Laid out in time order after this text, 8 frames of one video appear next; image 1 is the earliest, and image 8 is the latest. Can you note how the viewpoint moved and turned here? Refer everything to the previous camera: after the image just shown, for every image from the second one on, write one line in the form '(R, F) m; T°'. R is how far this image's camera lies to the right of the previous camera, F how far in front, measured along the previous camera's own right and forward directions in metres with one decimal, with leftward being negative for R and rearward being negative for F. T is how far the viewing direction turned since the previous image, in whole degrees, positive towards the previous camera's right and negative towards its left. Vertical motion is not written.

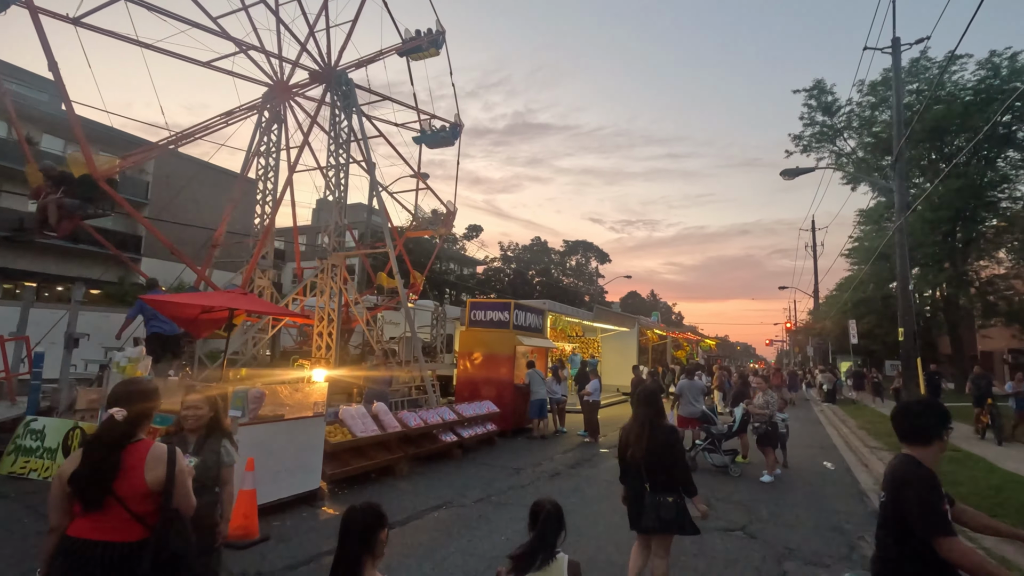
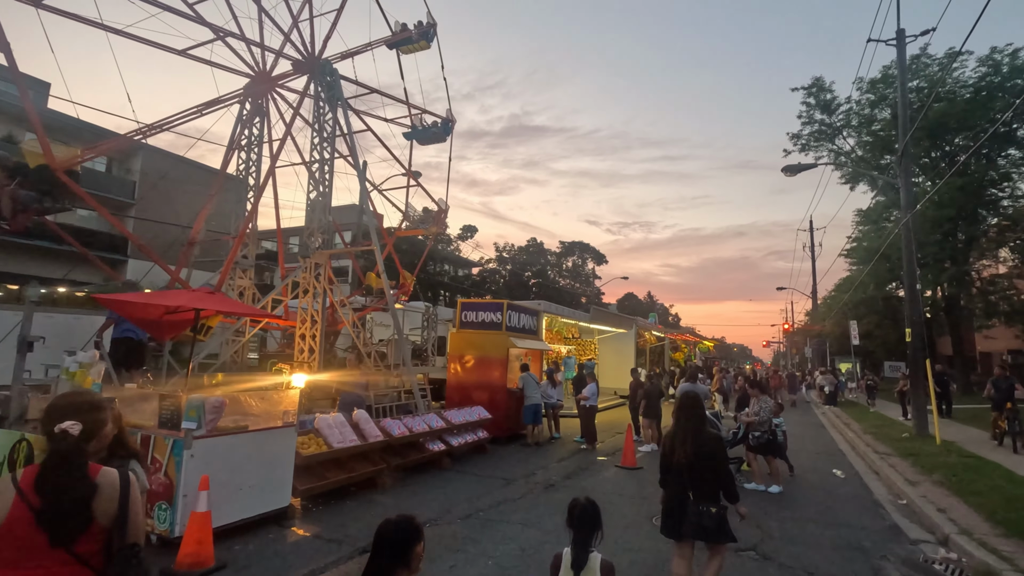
(+0.1, +0.7) m; 0°
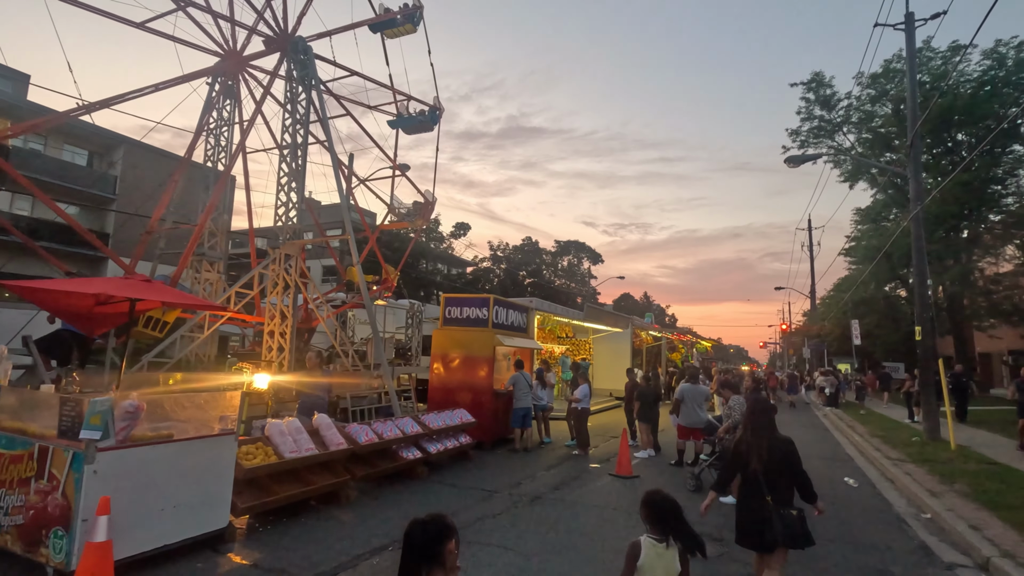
(+0.2, +1.0) m; 0°
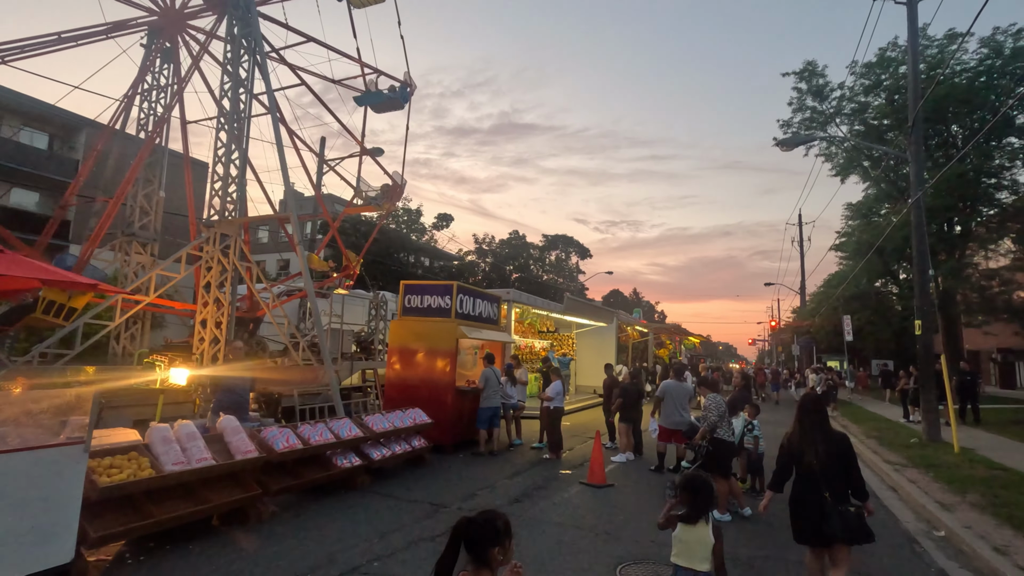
(+0.6, +1.3) m; +1°
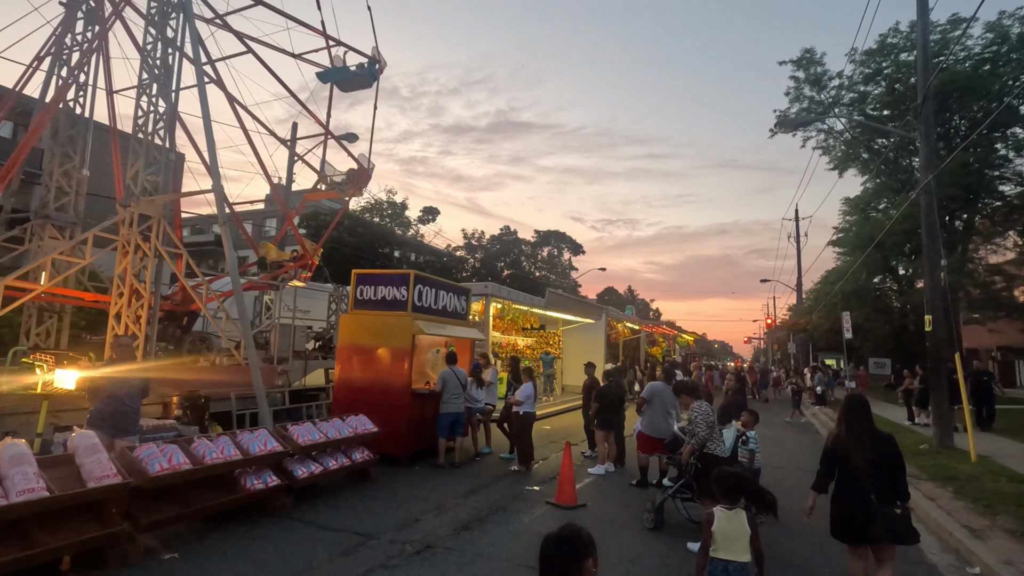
(+0.6, +1.4) m; 0°
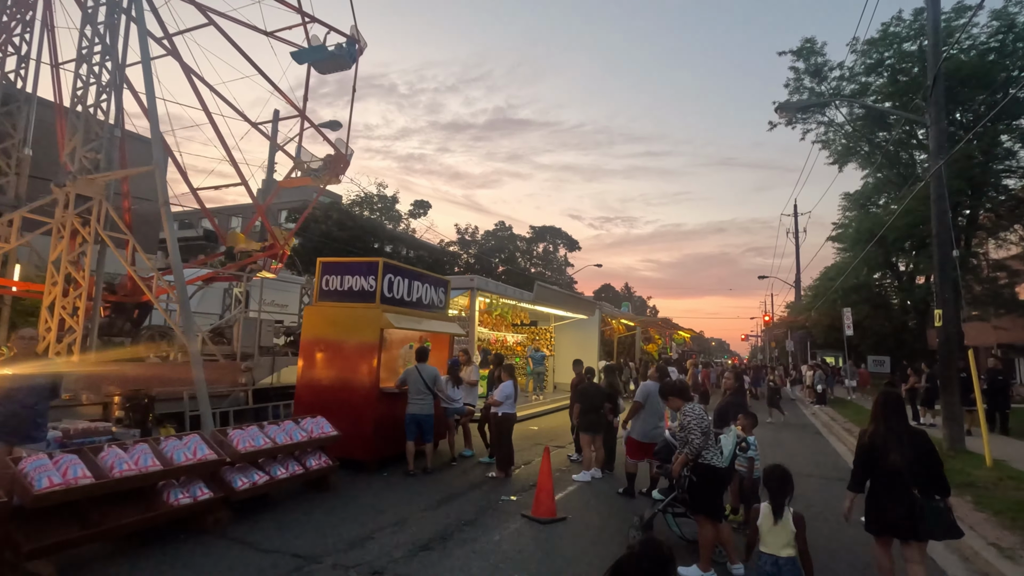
(+0.3, +0.9) m; 0°
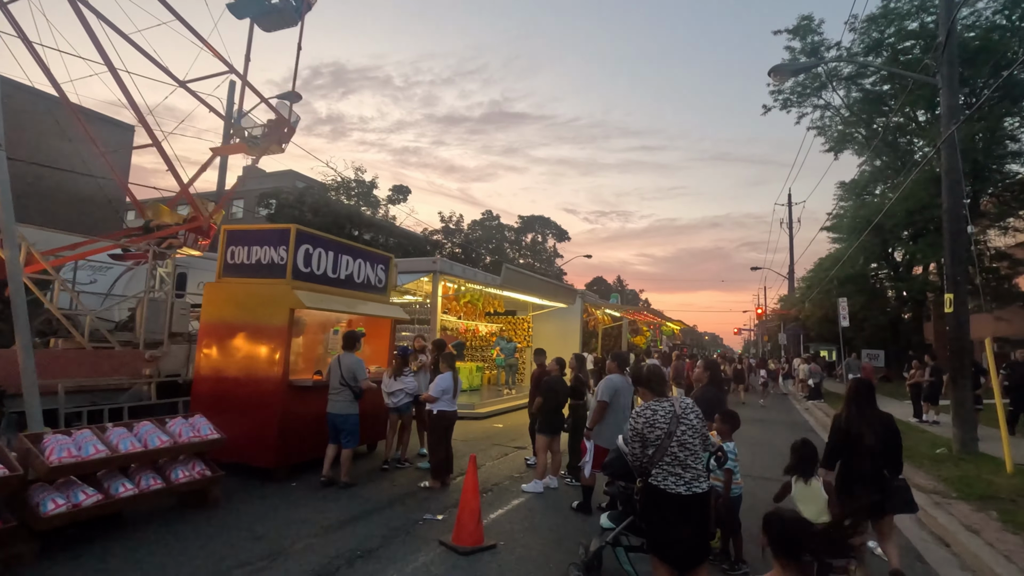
(+0.8, +1.6) m; +1°
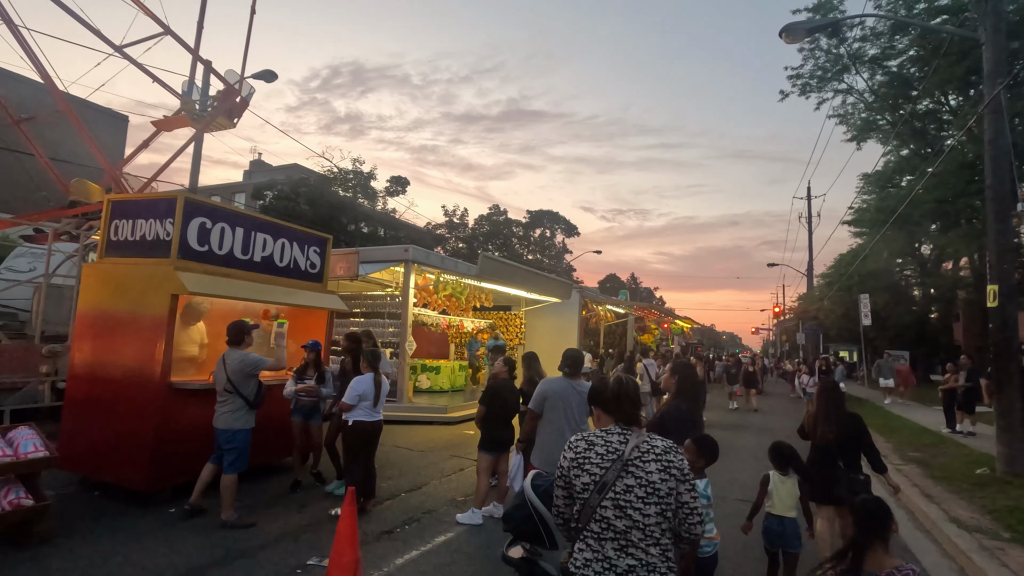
(+1.0, +1.6) m; -2°
